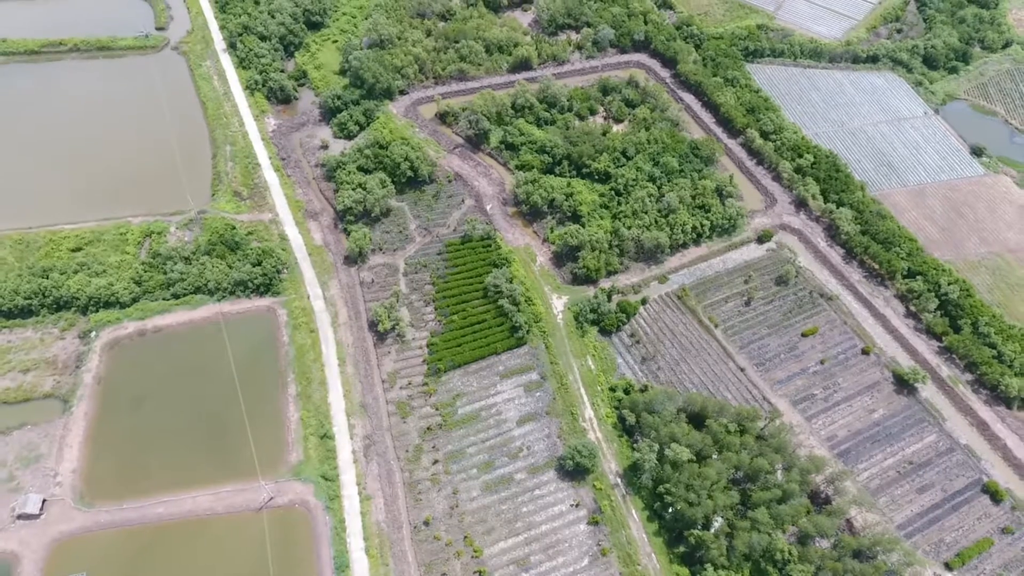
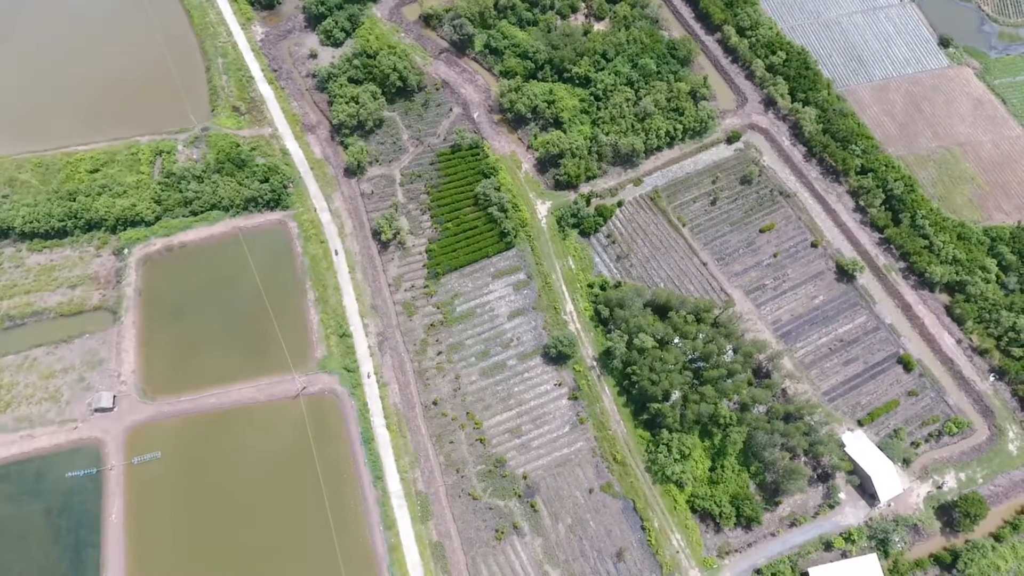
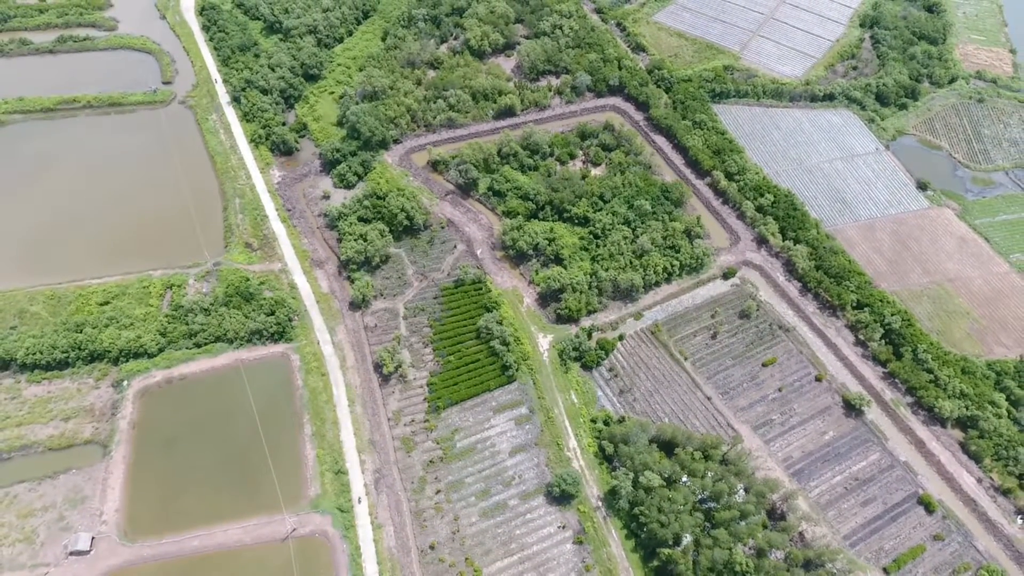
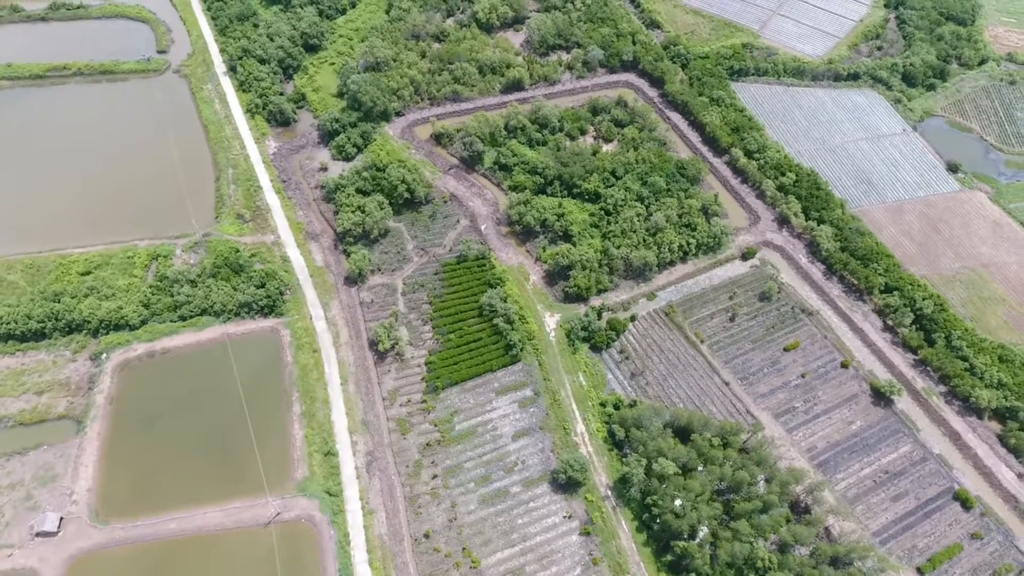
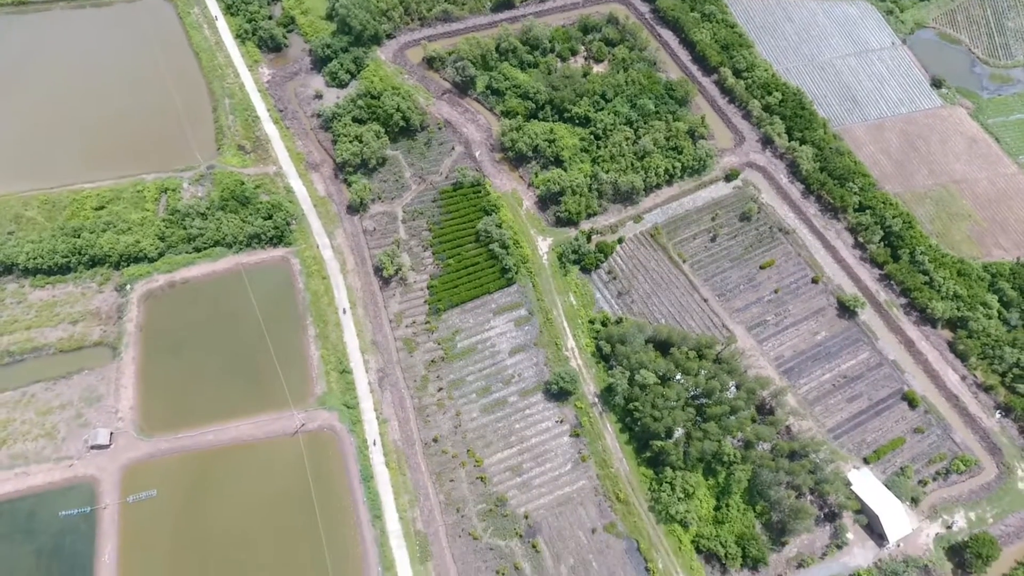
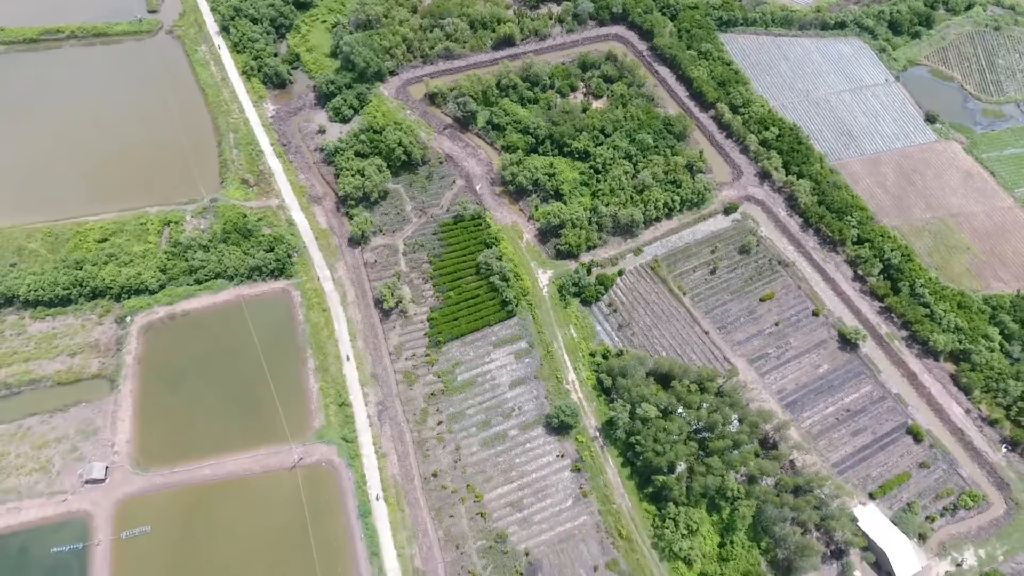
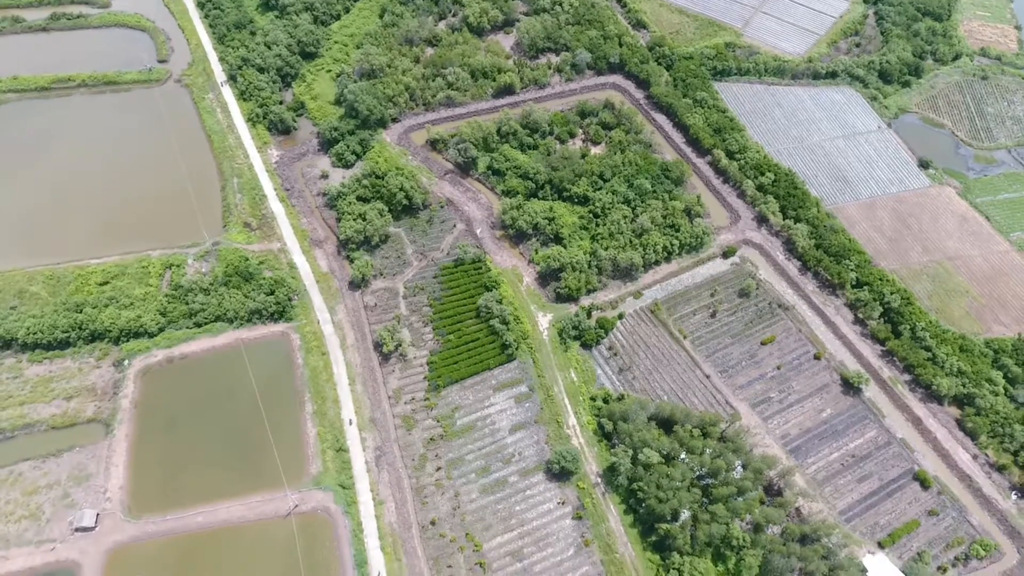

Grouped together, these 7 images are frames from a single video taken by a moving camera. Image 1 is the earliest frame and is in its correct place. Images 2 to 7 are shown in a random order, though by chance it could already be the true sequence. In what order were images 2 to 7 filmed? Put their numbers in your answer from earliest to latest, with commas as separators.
4, 3, 7, 6, 5, 2
